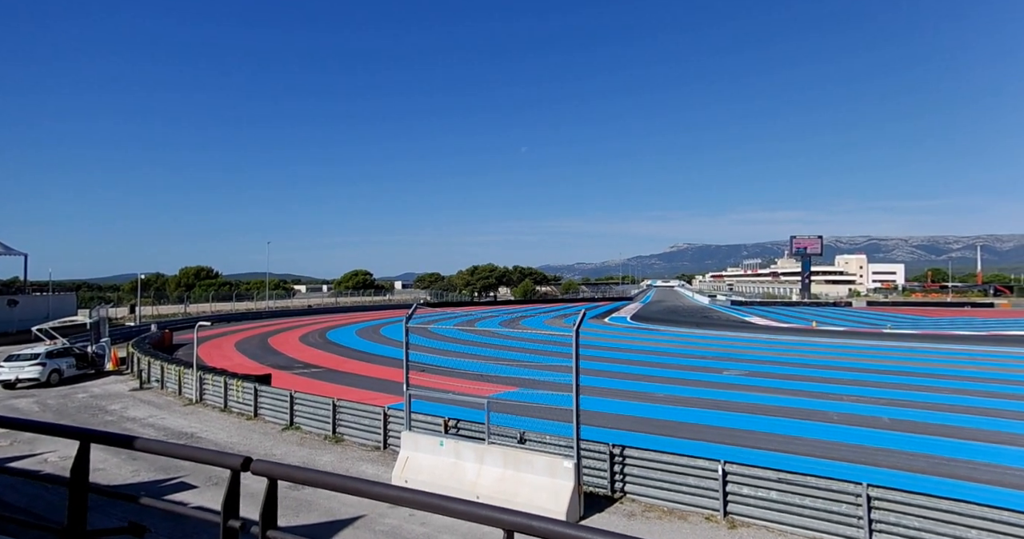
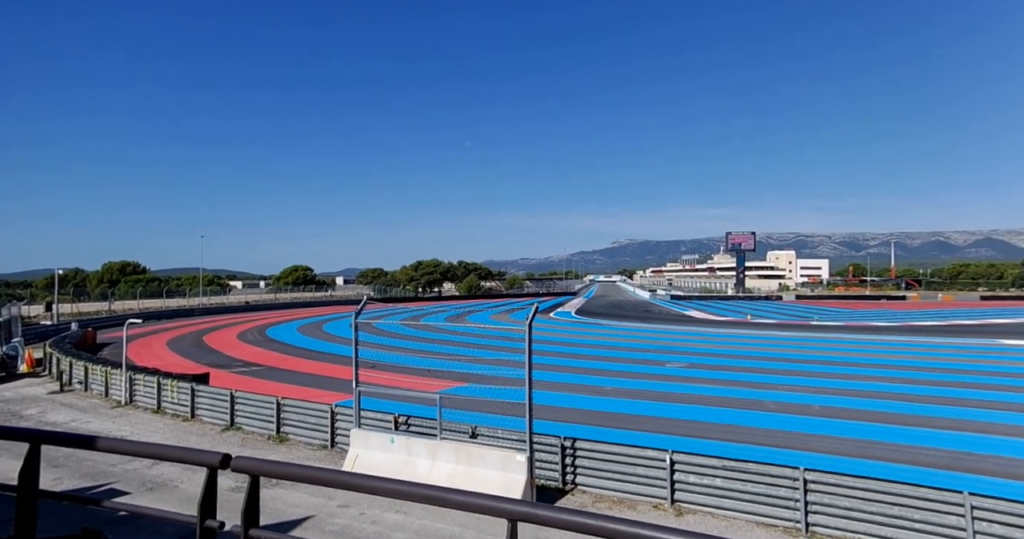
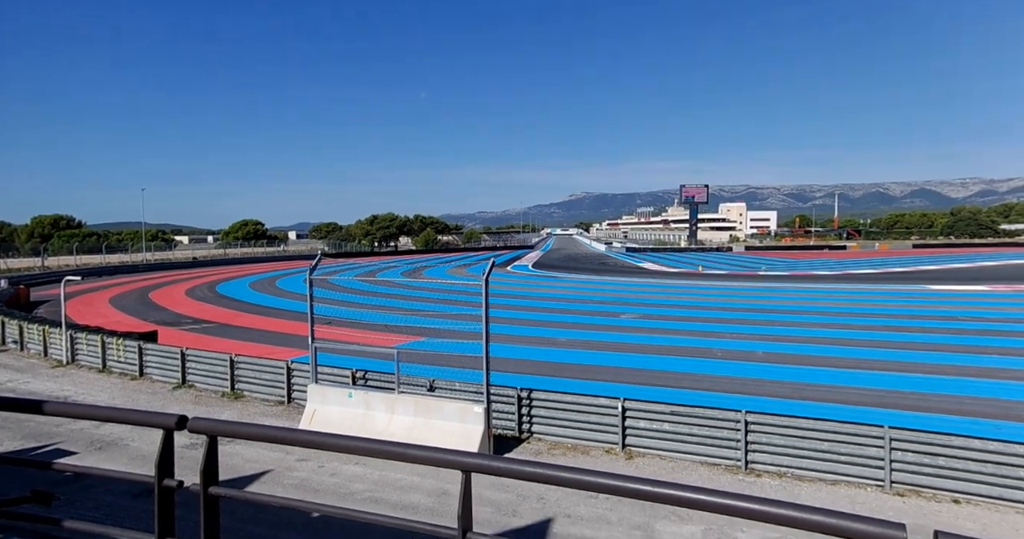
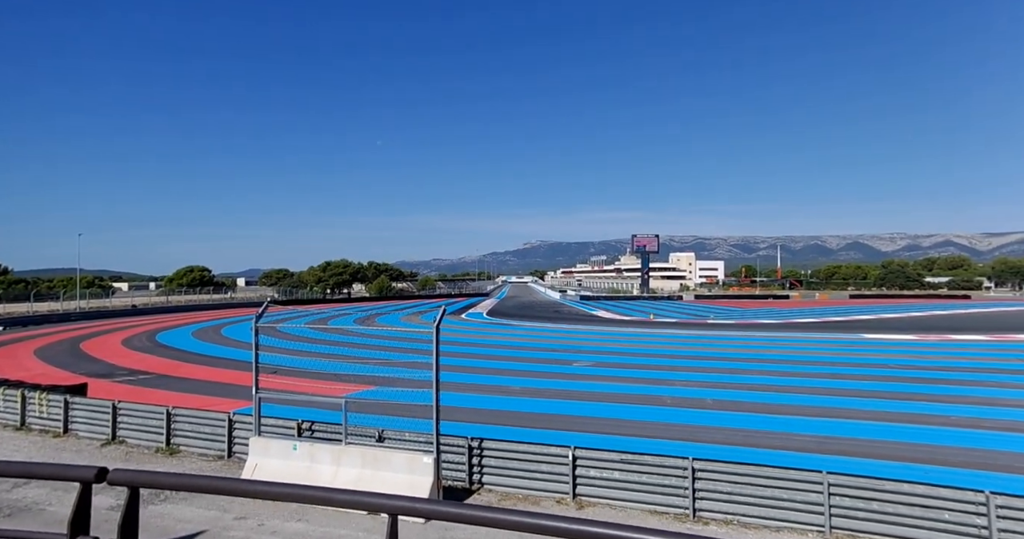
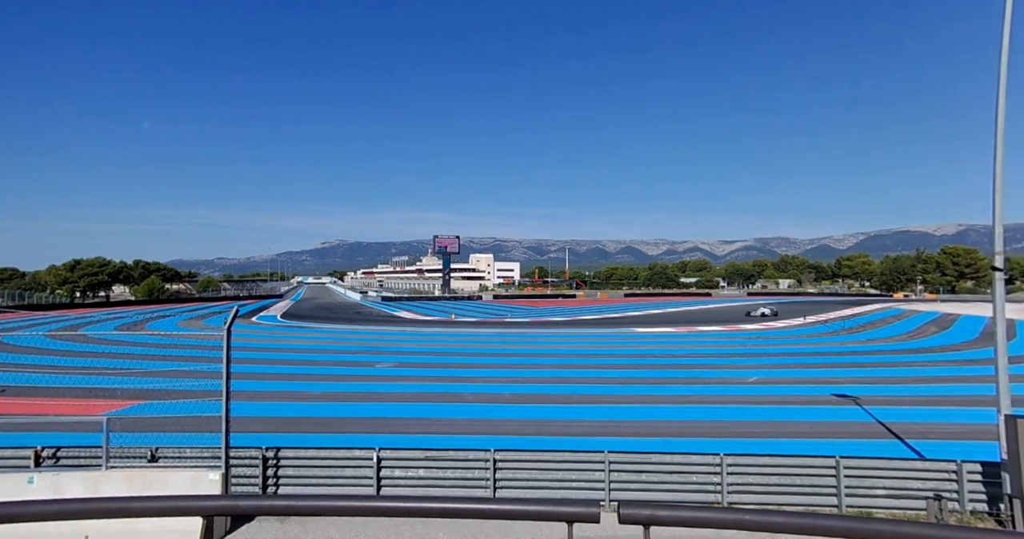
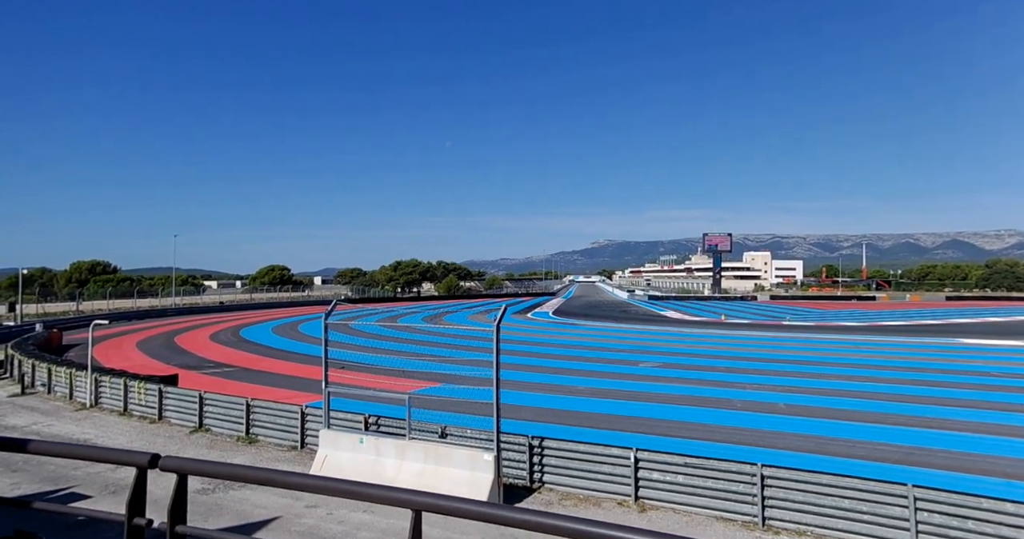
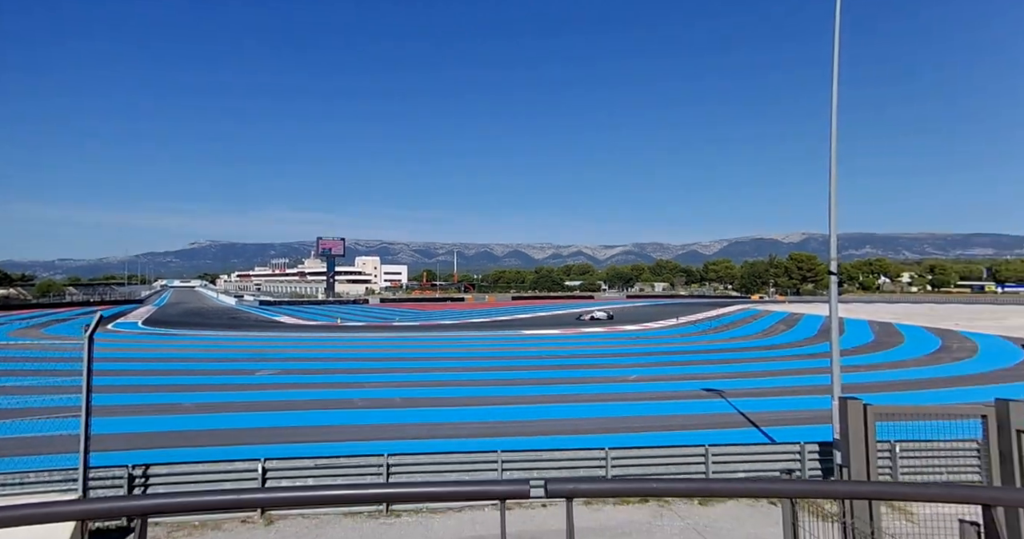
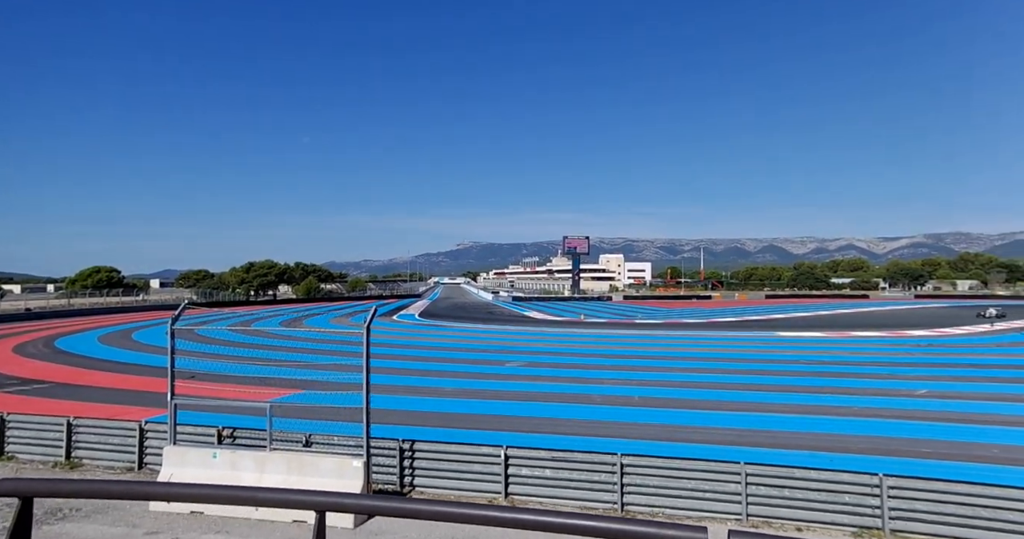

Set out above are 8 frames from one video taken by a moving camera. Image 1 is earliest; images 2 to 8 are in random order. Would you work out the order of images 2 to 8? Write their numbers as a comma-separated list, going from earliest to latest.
2, 3, 6, 4, 8, 5, 7
